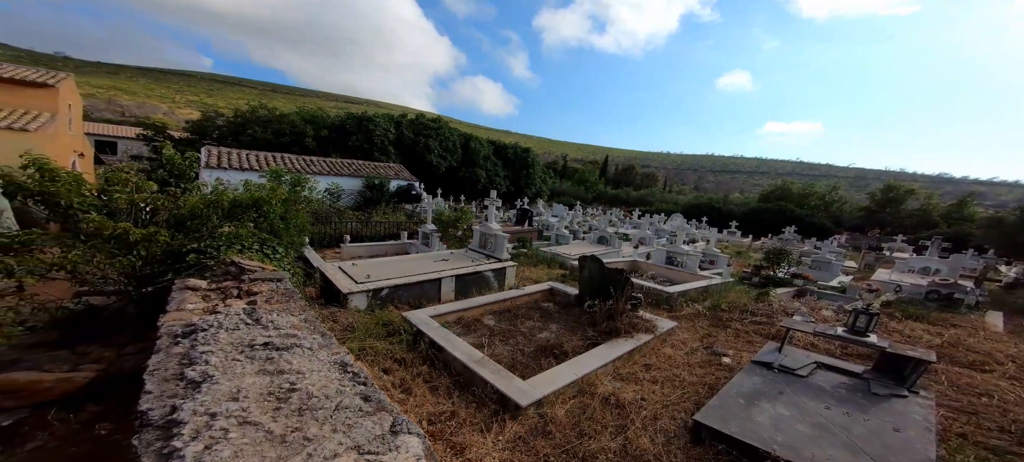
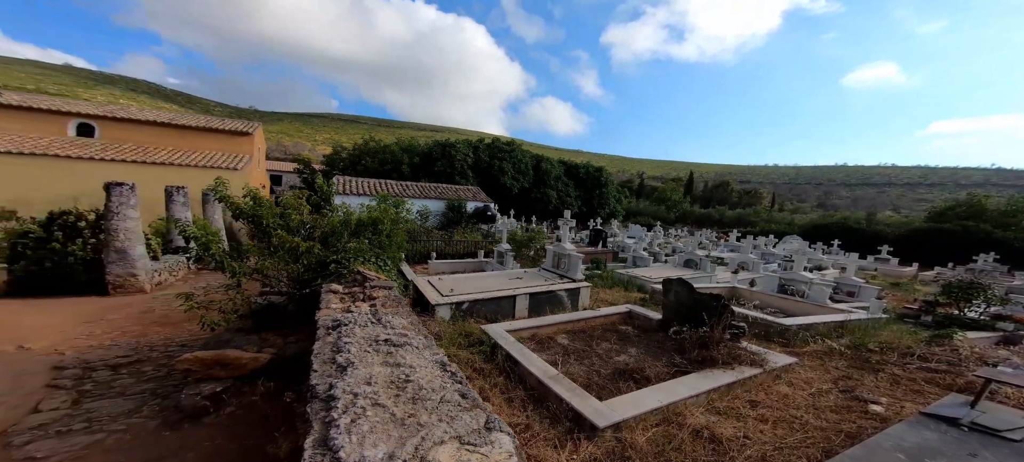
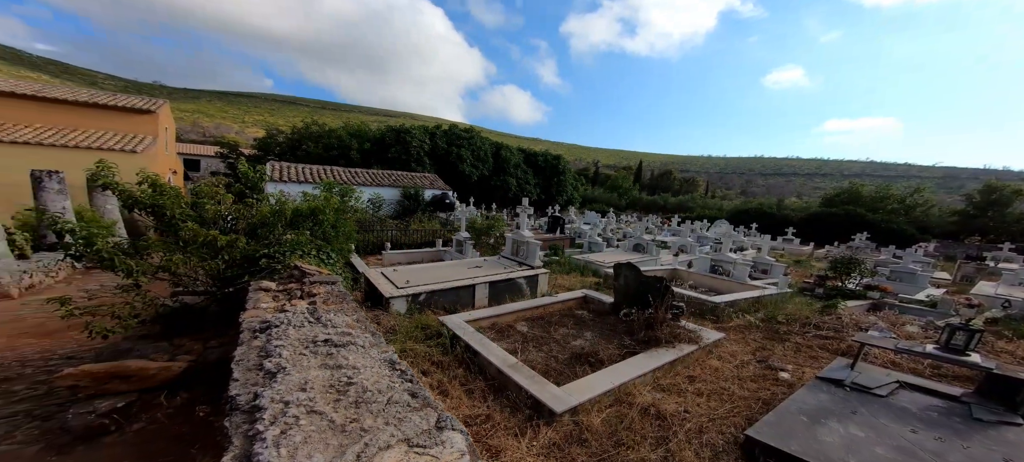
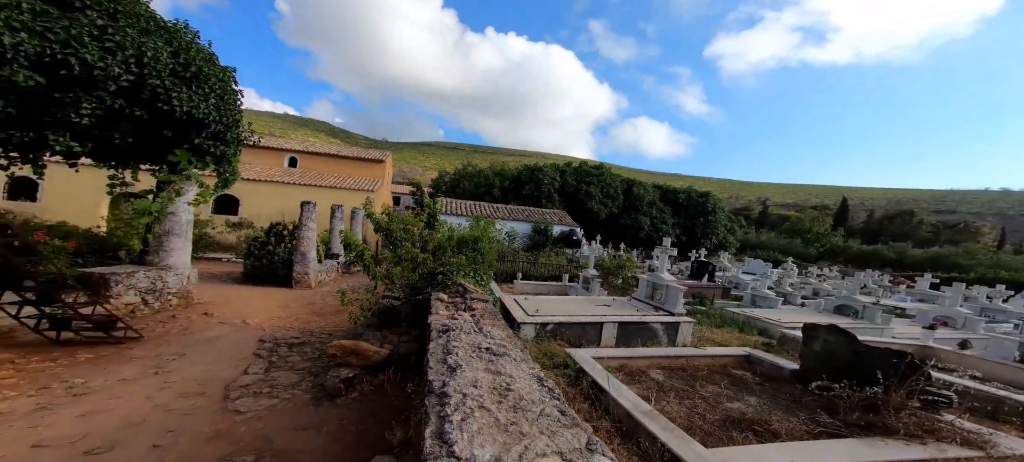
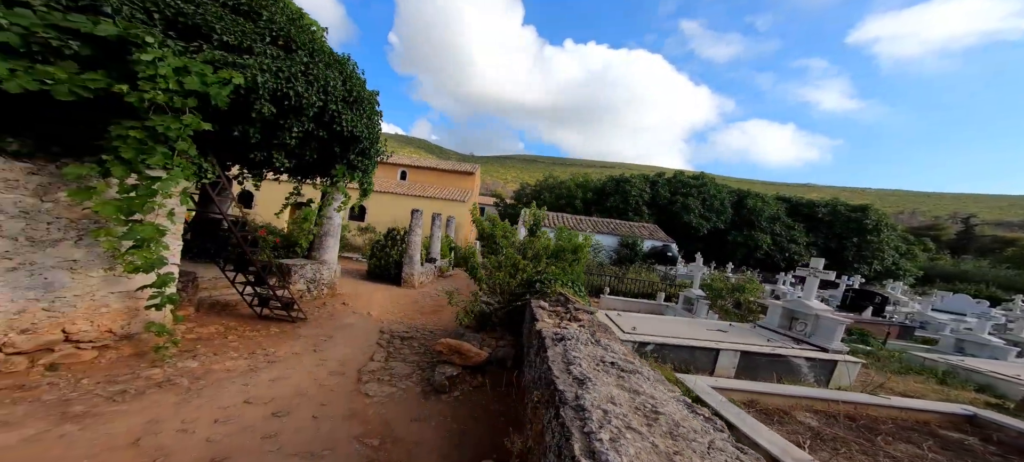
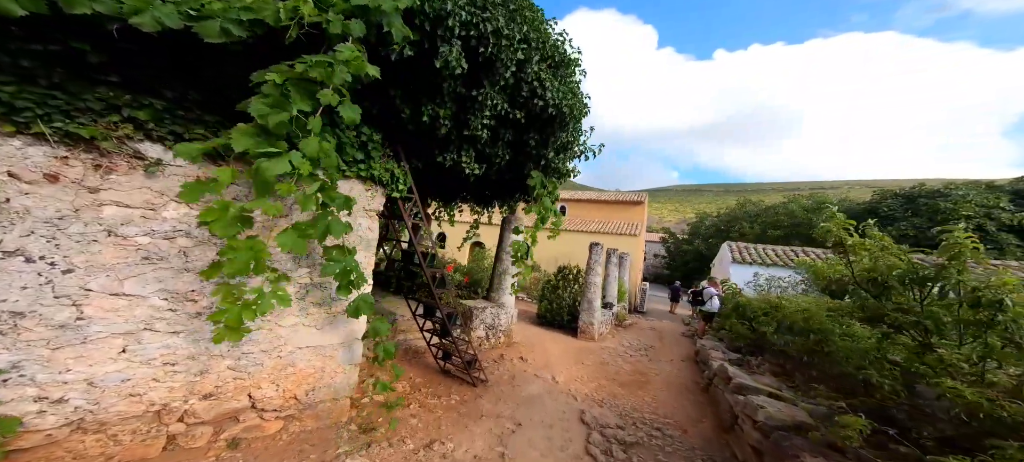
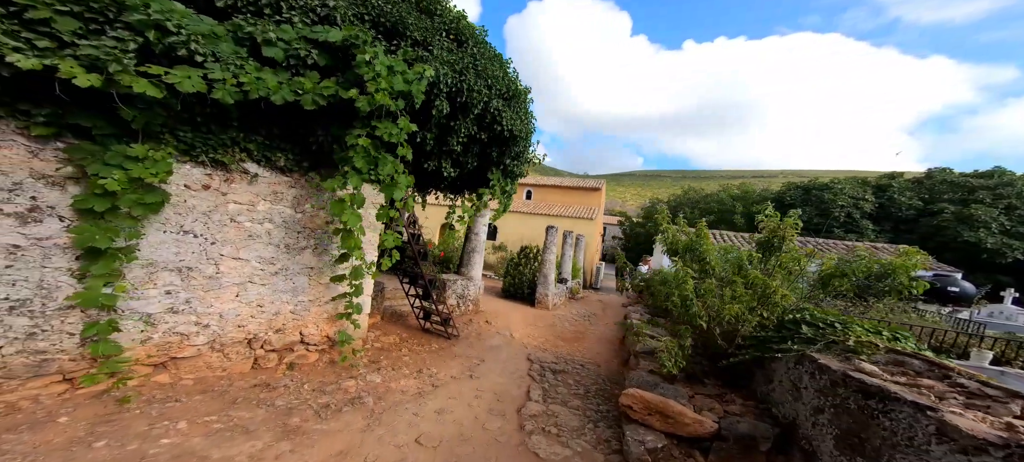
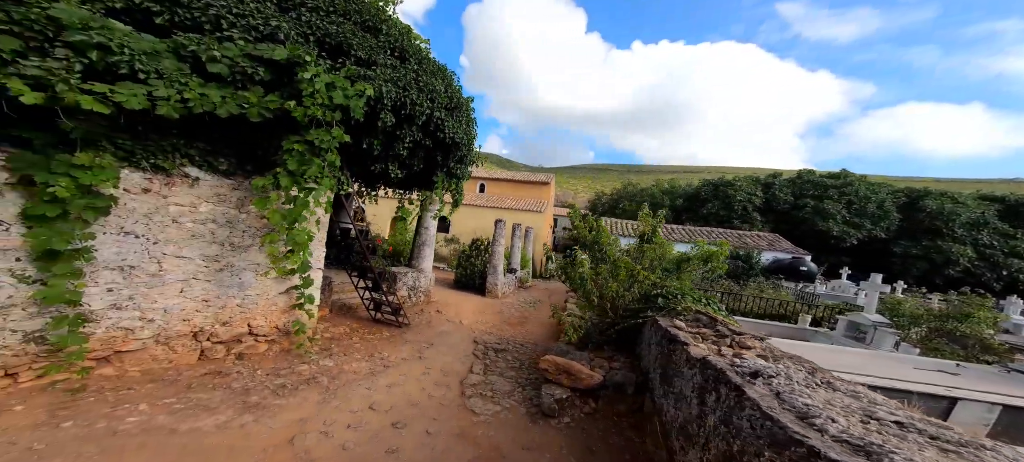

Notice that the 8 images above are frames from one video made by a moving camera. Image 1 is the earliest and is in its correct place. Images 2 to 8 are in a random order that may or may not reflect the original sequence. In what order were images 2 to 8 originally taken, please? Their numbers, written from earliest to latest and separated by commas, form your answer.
3, 2, 4, 5, 8, 7, 6
